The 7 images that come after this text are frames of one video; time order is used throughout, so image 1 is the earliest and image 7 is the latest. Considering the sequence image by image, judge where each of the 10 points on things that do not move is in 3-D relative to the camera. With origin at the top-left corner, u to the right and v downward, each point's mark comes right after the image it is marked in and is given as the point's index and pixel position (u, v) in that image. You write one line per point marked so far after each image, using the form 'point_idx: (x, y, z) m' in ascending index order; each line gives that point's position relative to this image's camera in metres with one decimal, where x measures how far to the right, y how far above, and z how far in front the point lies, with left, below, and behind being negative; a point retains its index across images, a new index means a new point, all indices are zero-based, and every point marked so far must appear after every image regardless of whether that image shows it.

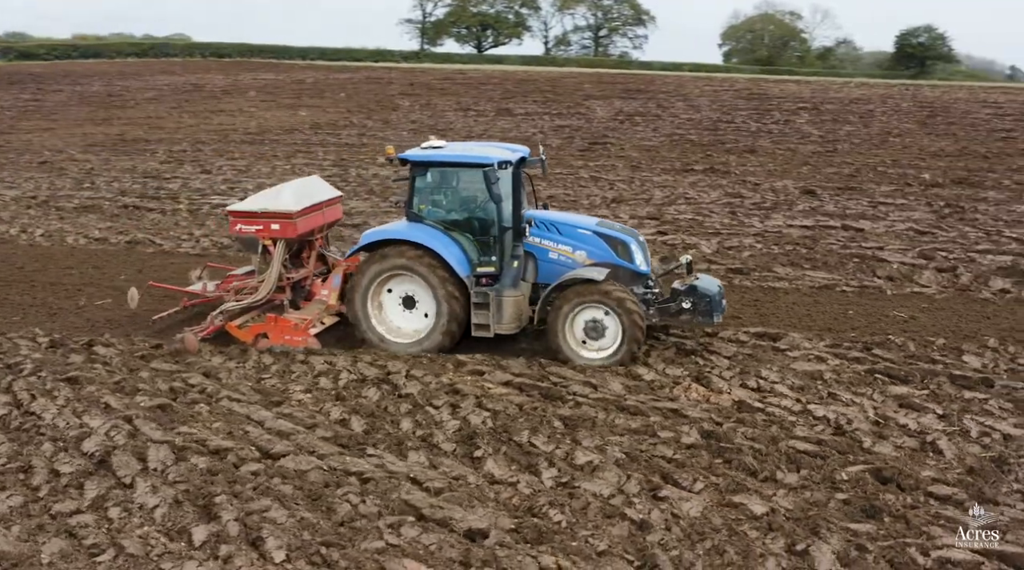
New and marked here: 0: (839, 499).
0: (+1.7, -1.1, +4.7) m
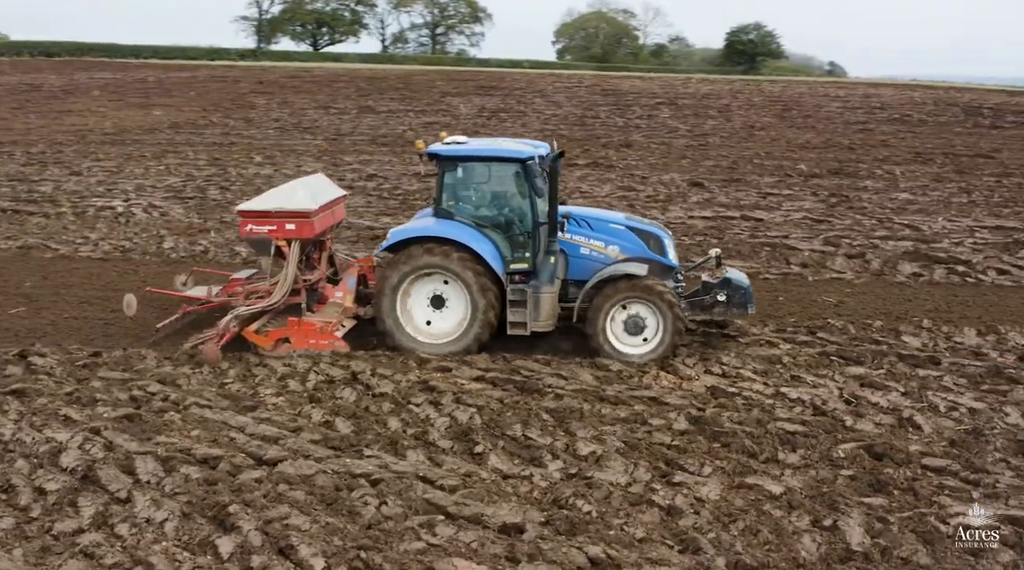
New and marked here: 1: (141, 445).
0: (+1.8, -1.0, +4.9) m
1: (-2.1, -0.9, +5.0) m
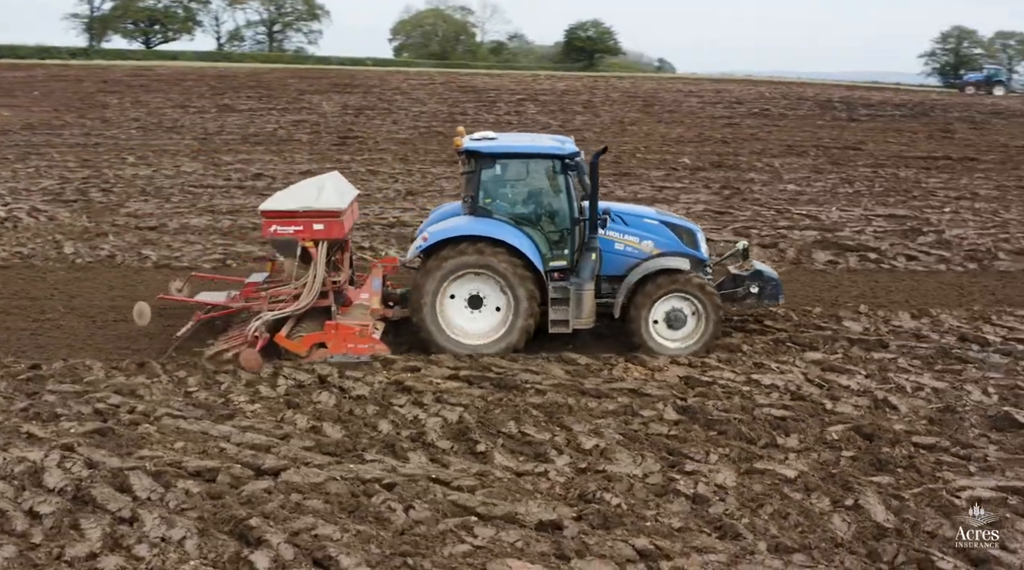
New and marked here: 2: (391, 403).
0: (+1.8, -0.9, +5.0) m
1: (-2.0, -0.9, +4.7) m
2: (-0.8, -0.8, +6.1) m
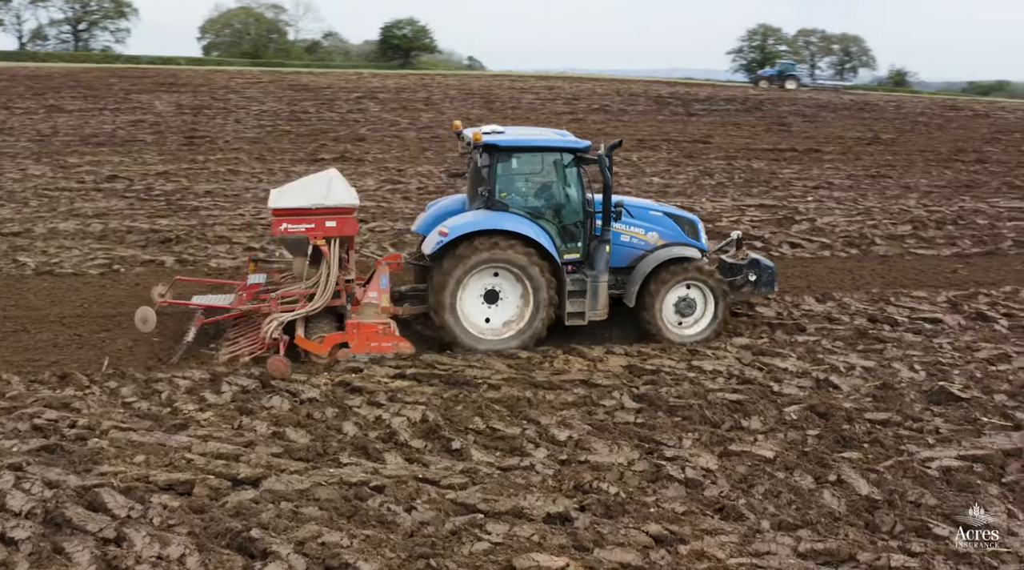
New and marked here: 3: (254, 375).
0: (+1.7, -0.9, +5.2) m
1: (-2.1, -0.9, +4.4) m
2: (-1.1, -0.8, +5.9) m
3: (-1.8, -0.6, +6.3) m
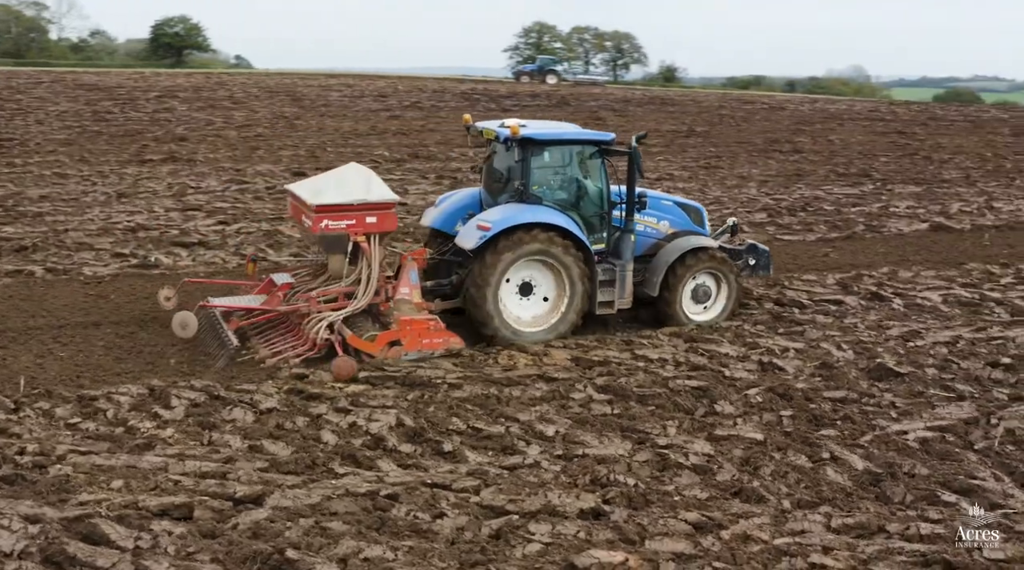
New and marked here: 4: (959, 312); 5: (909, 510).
0: (+1.6, -0.8, +5.4) m
1: (-2.0, -1.0, +4.0) m
2: (-1.2, -0.8, +5.7) m
3: (-2.0, -0.7, +6.0) m
4: (+4.5, -0.3, +9.2) m
5: (+1.7, -1.0, +4.0) m
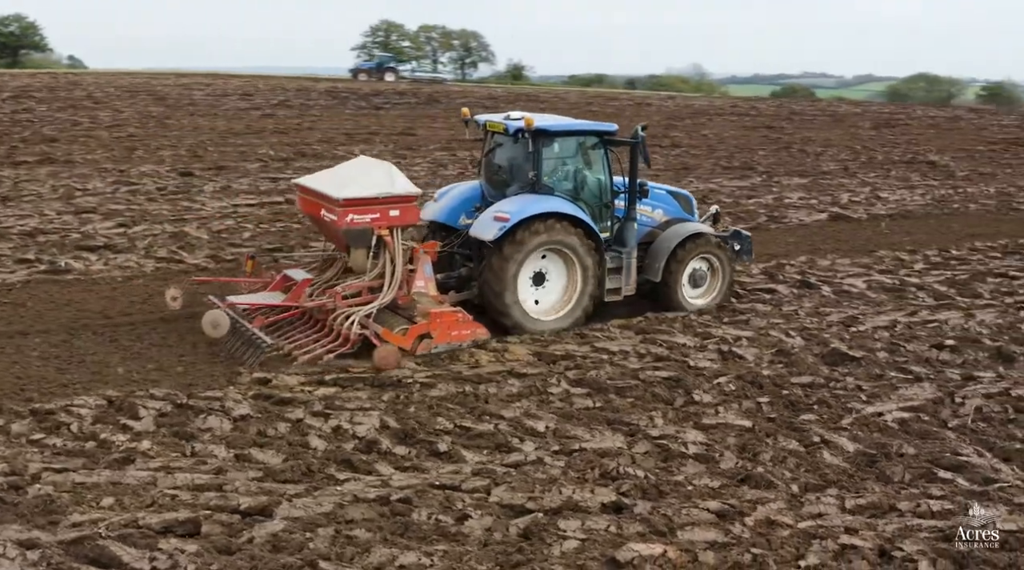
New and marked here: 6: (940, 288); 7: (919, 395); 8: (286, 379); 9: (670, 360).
0: (+1.5, -0.7, +5.6) m
1: (-1.8, -1.0, +3.7) m
2: (-1.3, -0.8, +5.5) m
3: (-2.1, -0.7, +5.7) m
4: (+3.9, -0.1, +9.6) m
5: (+1.8, -0.9, +4.1) m
6: (+4.6, 0.0, +10.0) m
7: (+2.5, -0.7, +5.7) m
8: (-1.5, -0.6, +6.2) m
9: (+1.2, -0.6, +6.8) m
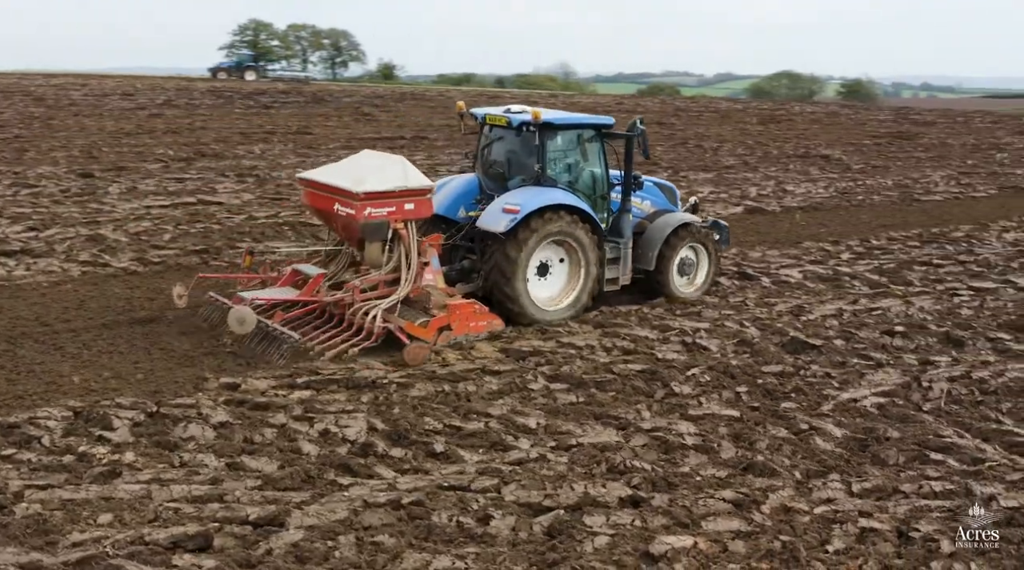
0: (+1.4, -0.7, +5.7) m
1: (-1.7, -1.0, +3.5) m
2: (-1.4, -0.8, +5.3) m
3: (-2.2, -0.7, +5.4) m
4: (+3.4, 0.0, +9.9) m
5: (+1.9, -0.9, +4.3) m
6: (+4.1, +0.1, +10.4) m
7: (+2.4, -0.6, +5.9) m
8: (-1.7, -0.6, +6.0) m
9: (+0.9, -0.5, +6.9) m
